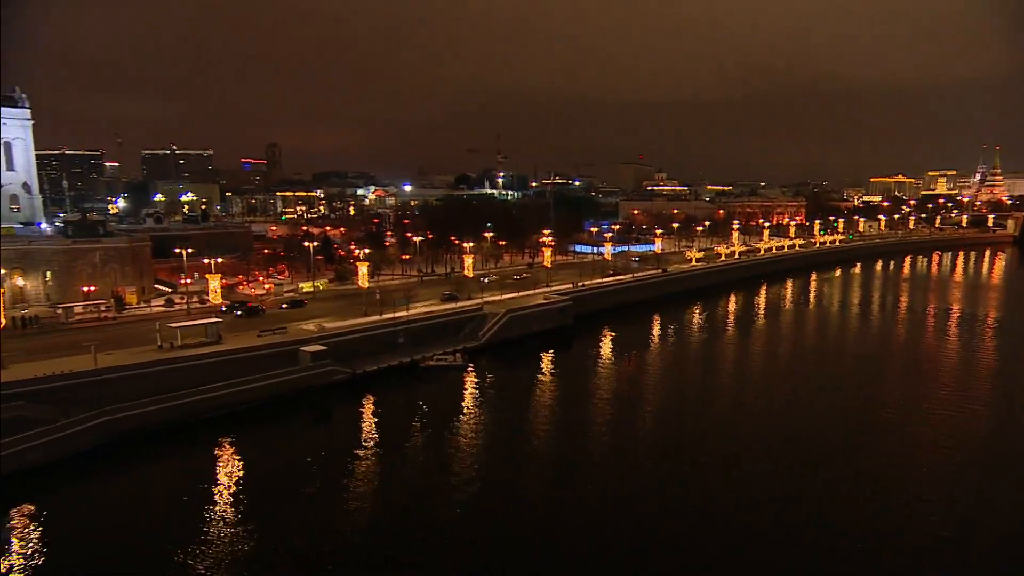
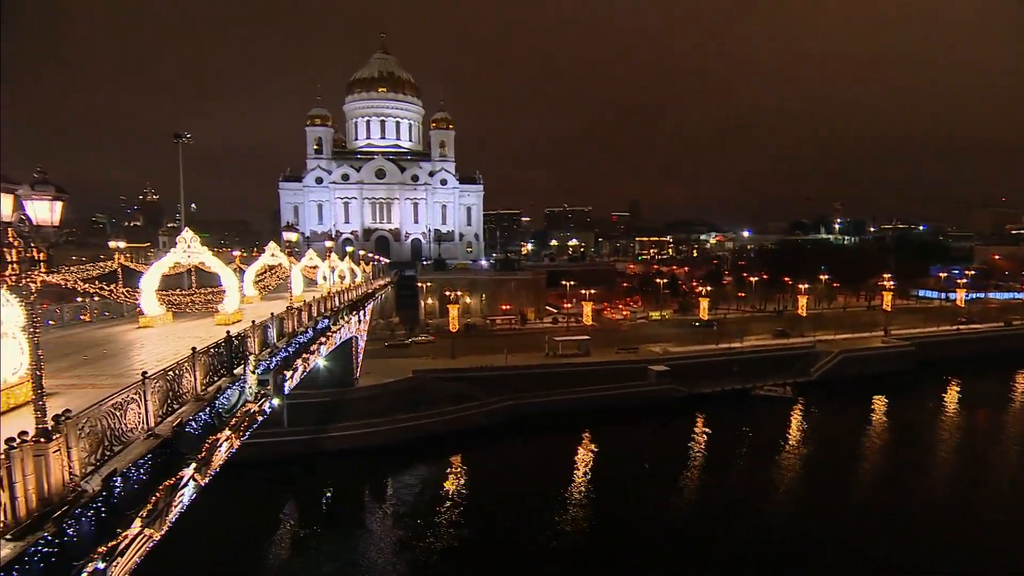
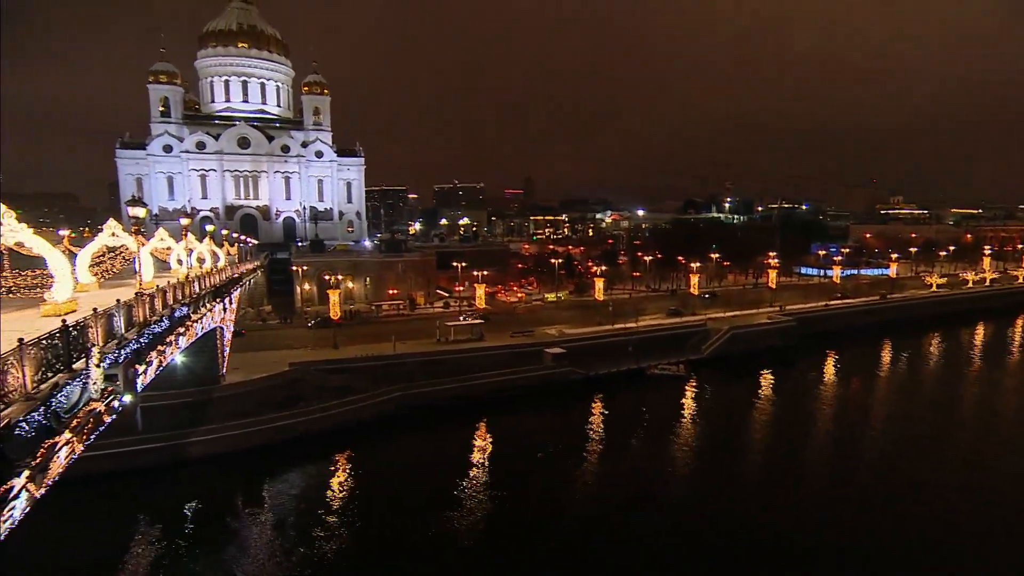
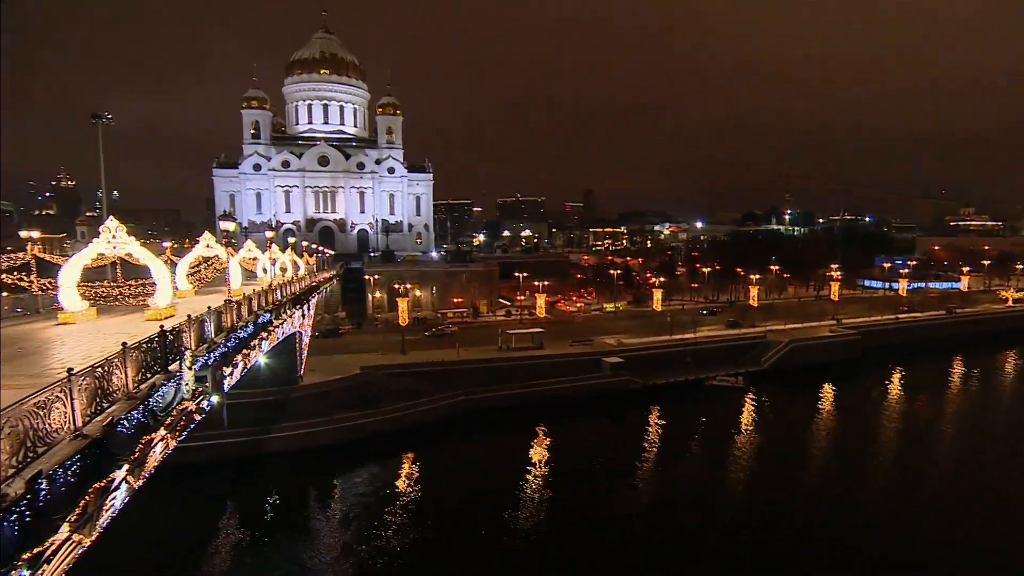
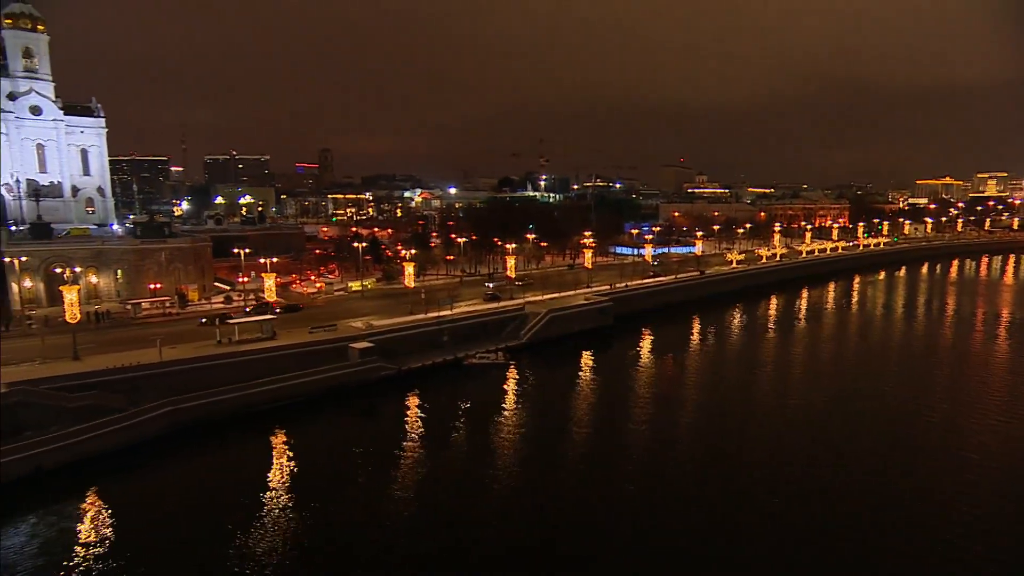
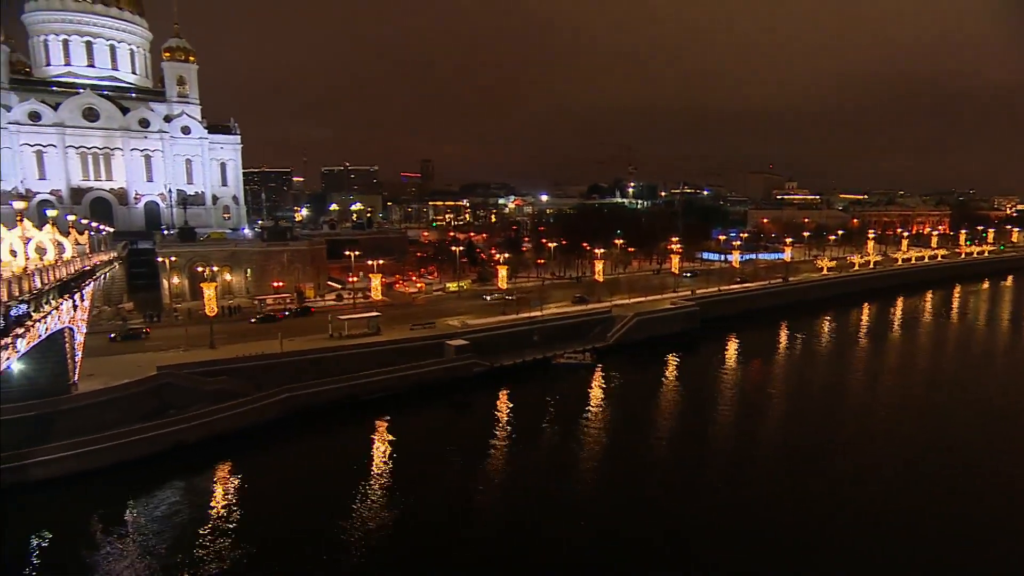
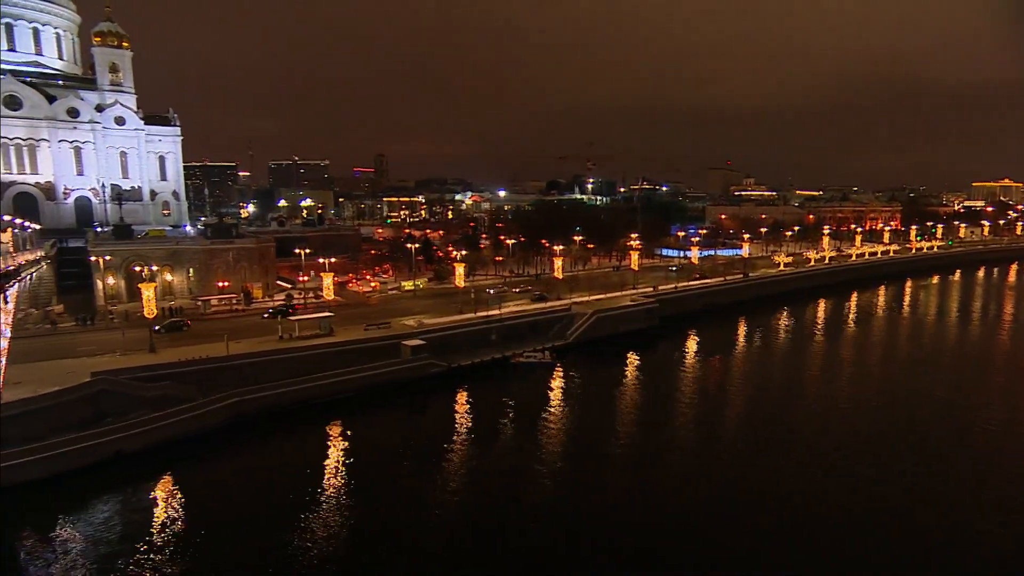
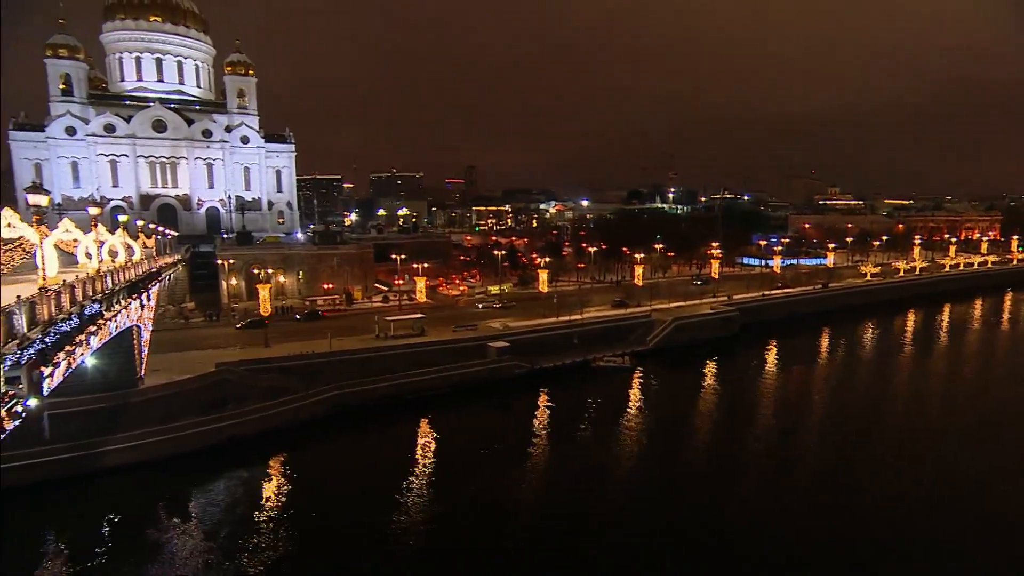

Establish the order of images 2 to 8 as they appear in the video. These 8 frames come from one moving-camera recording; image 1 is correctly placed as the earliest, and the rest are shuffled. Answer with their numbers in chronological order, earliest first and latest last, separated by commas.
5, 7, 6, 8, 3, 4, 2
